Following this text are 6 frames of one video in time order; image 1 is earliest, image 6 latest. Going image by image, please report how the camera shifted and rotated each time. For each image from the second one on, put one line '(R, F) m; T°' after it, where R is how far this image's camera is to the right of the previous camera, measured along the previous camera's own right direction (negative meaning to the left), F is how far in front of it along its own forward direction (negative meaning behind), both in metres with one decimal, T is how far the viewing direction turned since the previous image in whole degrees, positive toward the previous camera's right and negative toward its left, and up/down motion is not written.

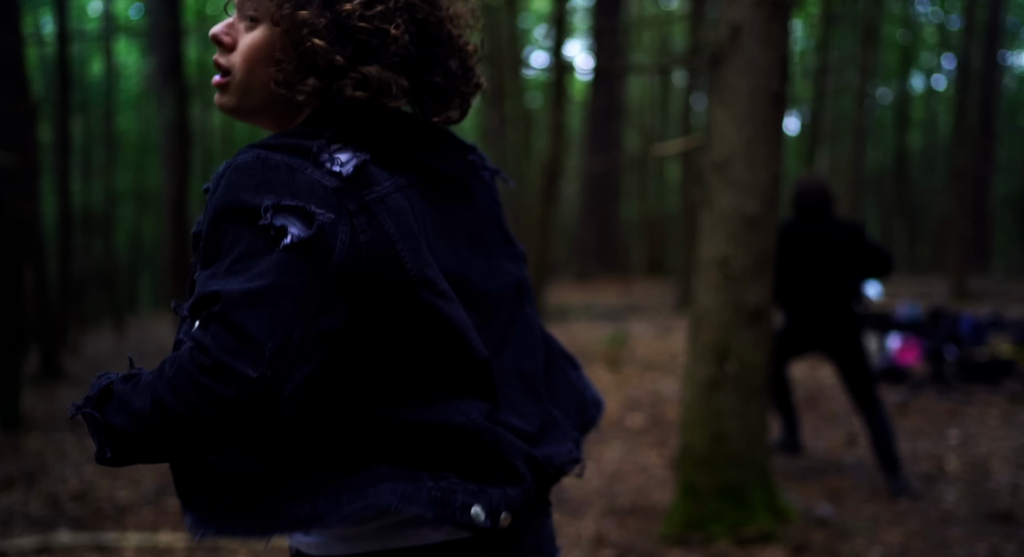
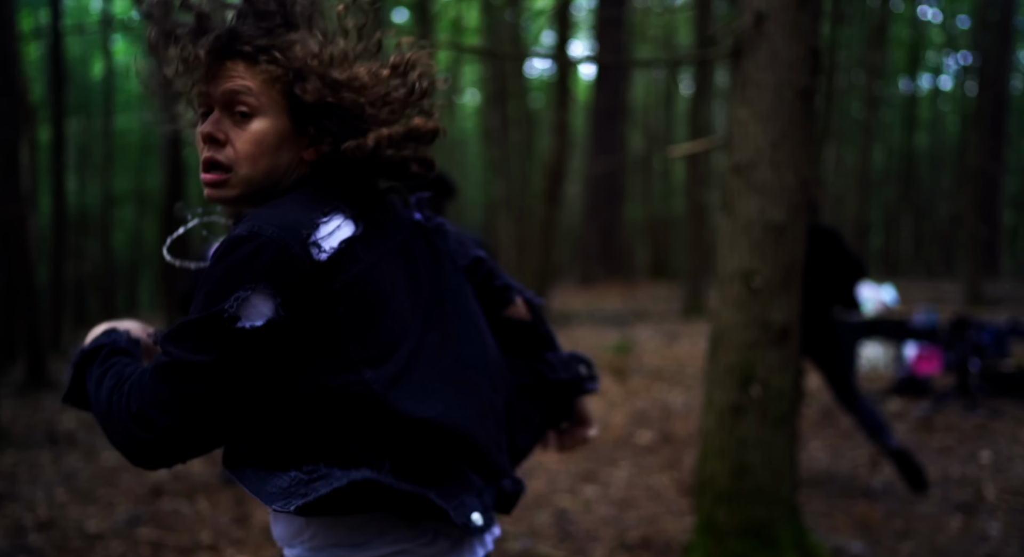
(0.0, +0.3) m; 0°
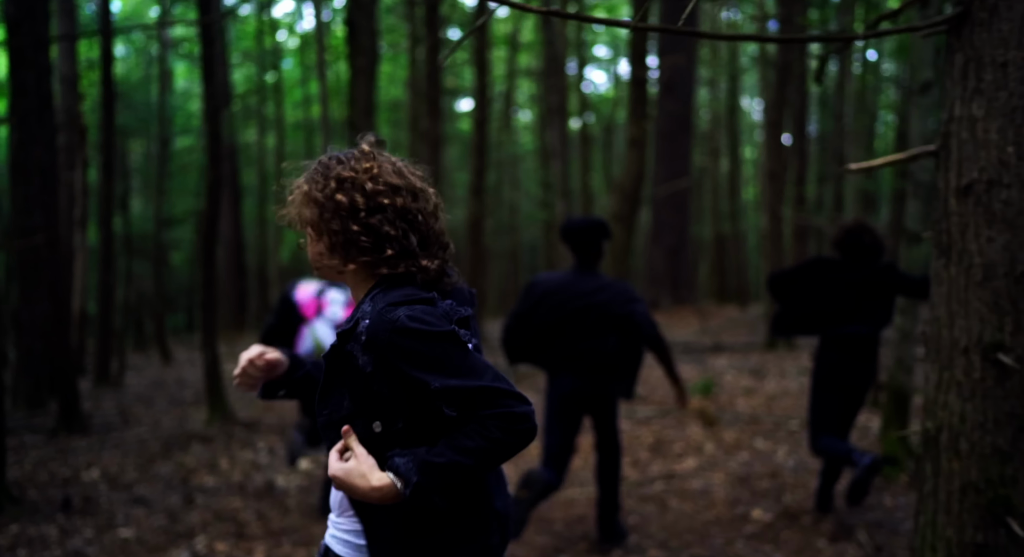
(-0.2, +0.9) m; -3°
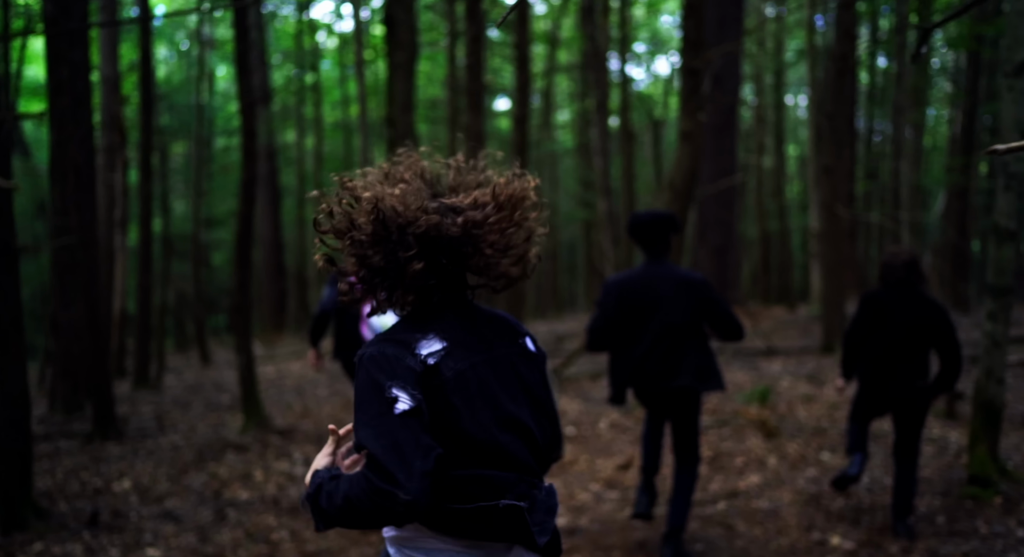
(-0.1, +0.4) m; -2°
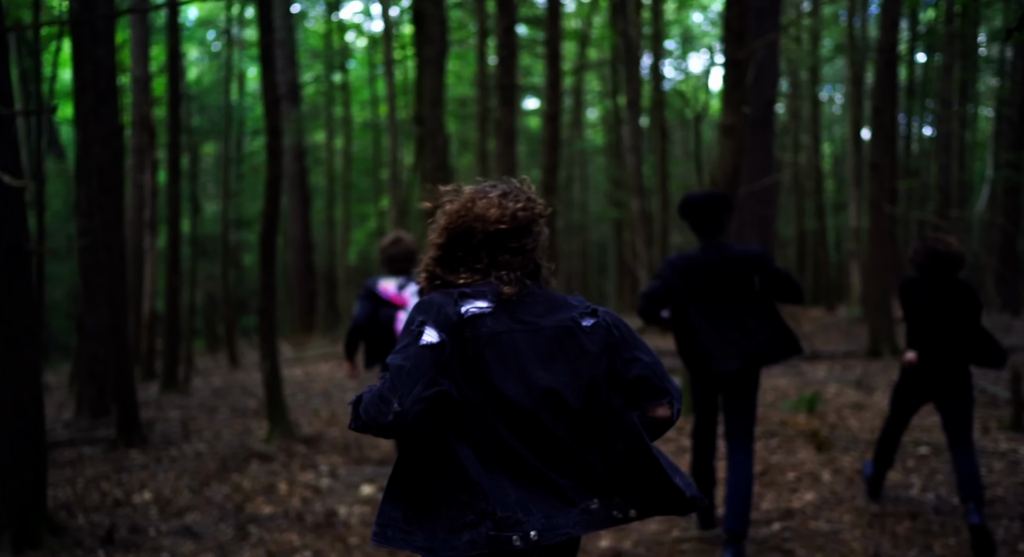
(0.0, +0.3) m; -2°
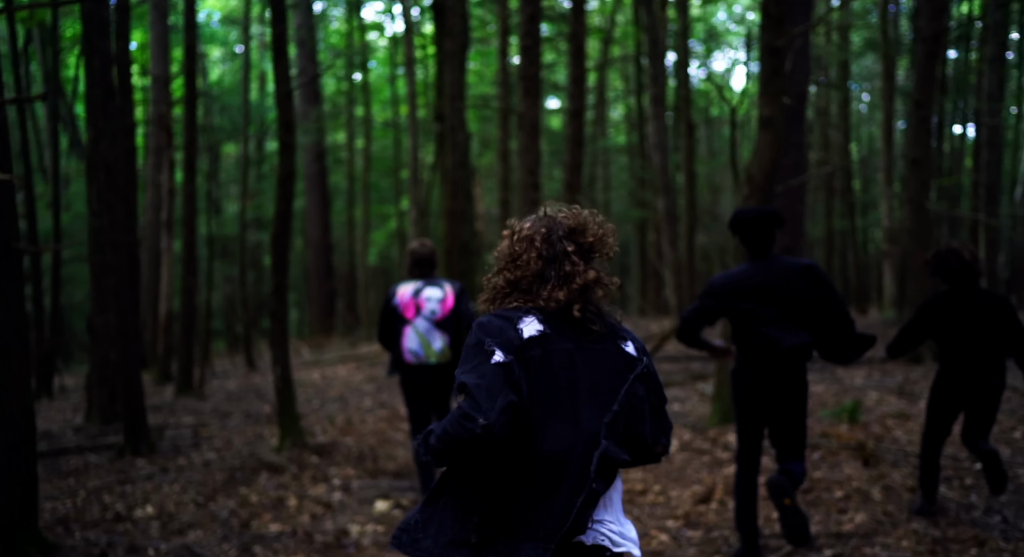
(0.0, +0.4) m; -1°
